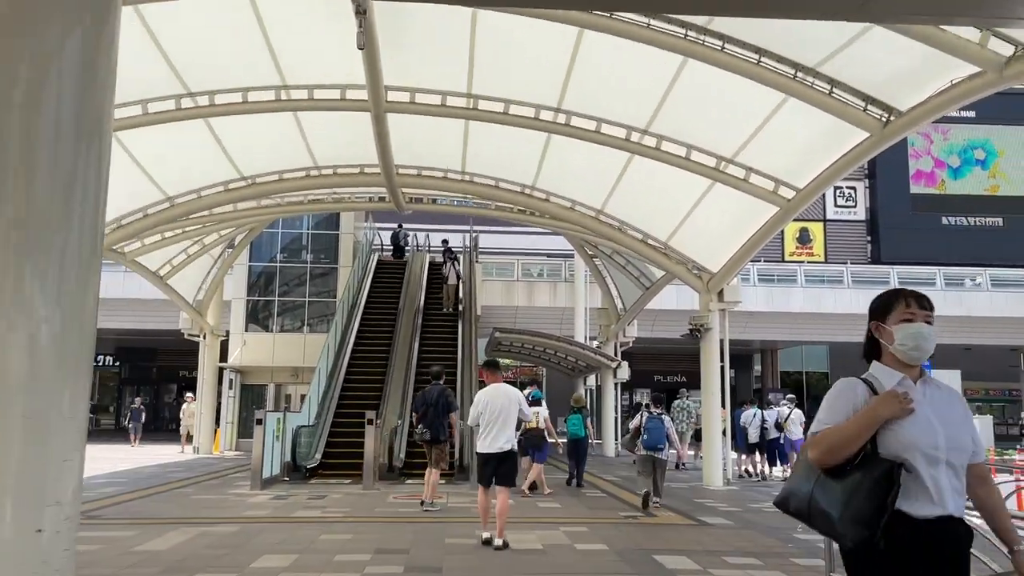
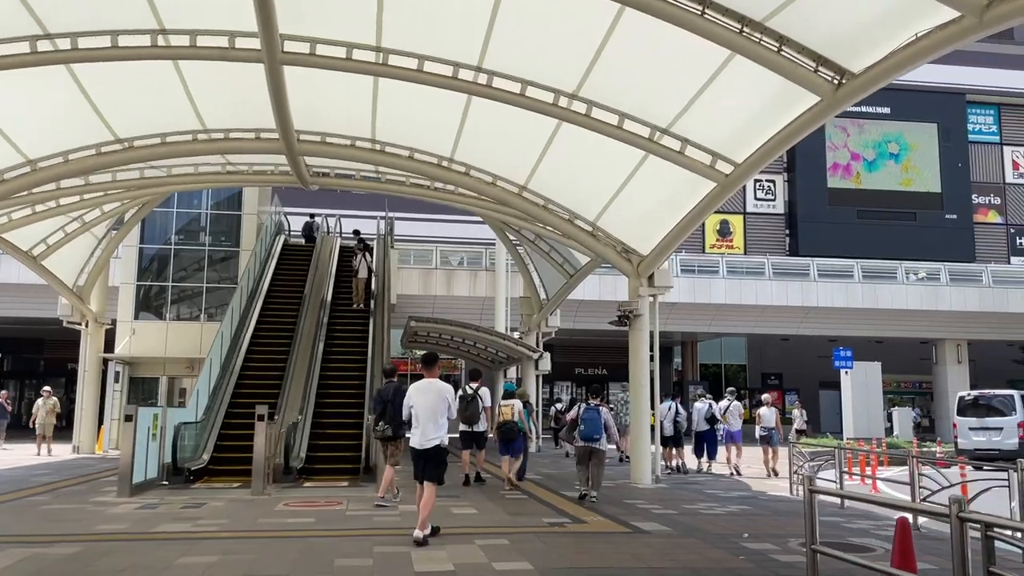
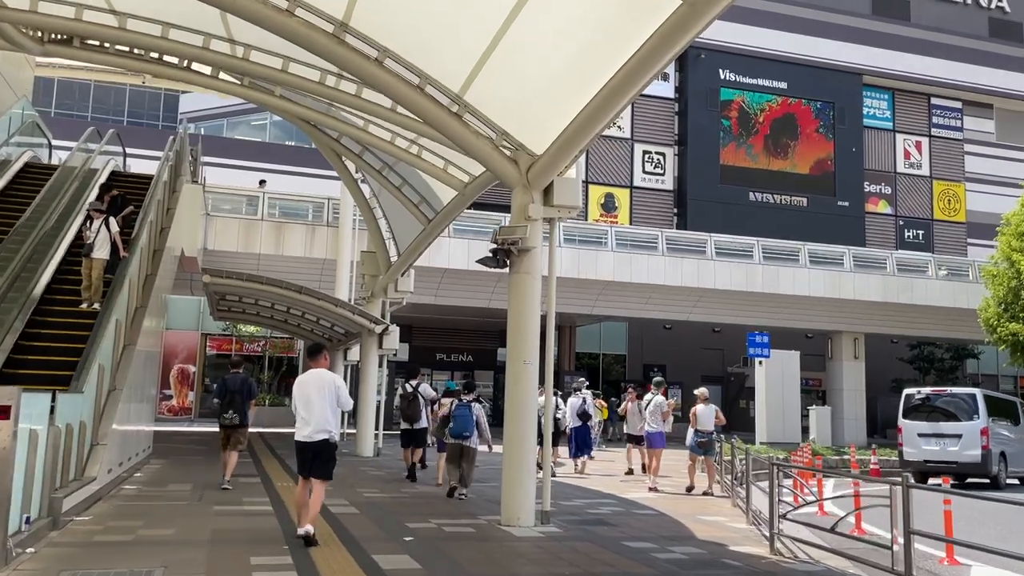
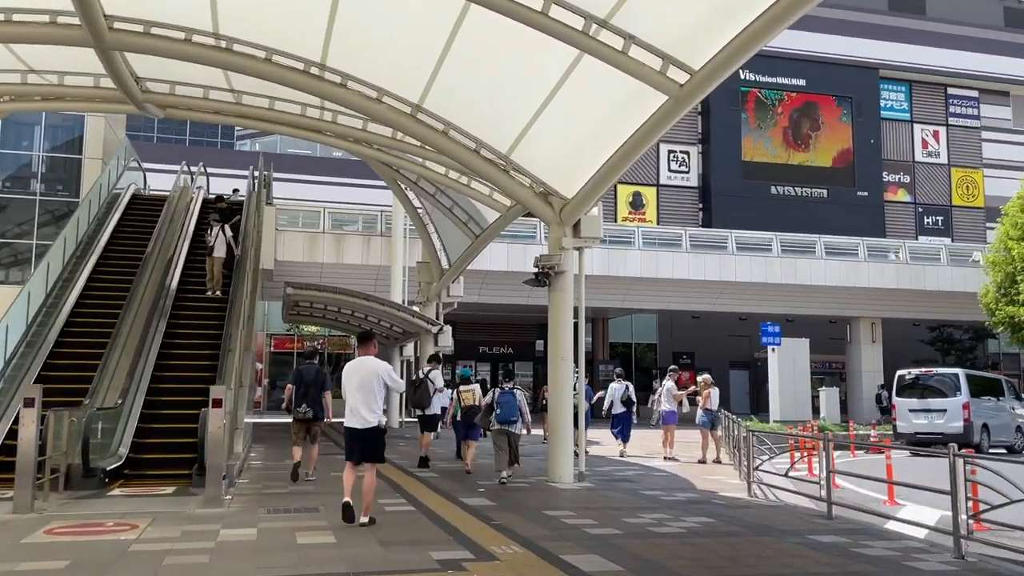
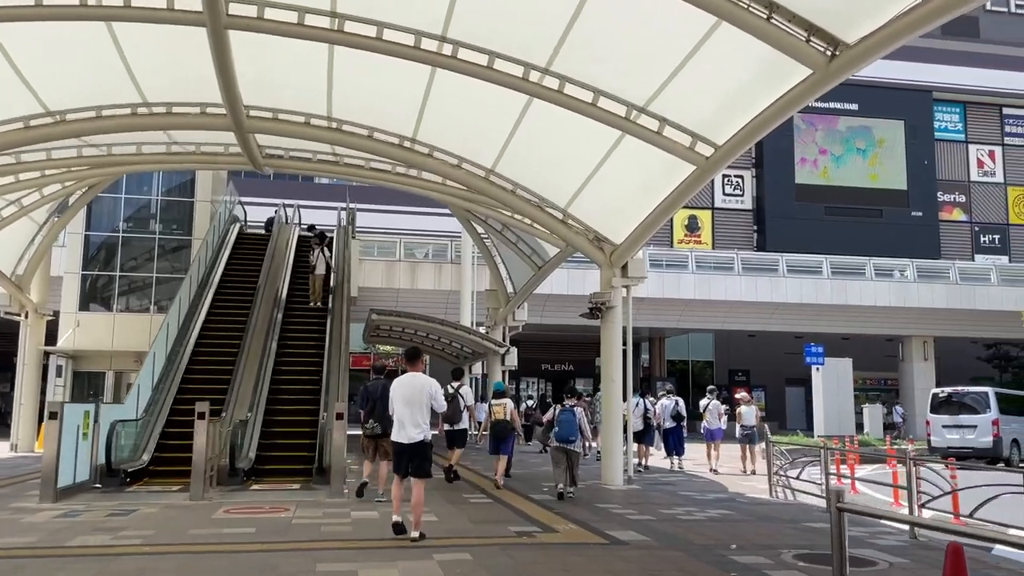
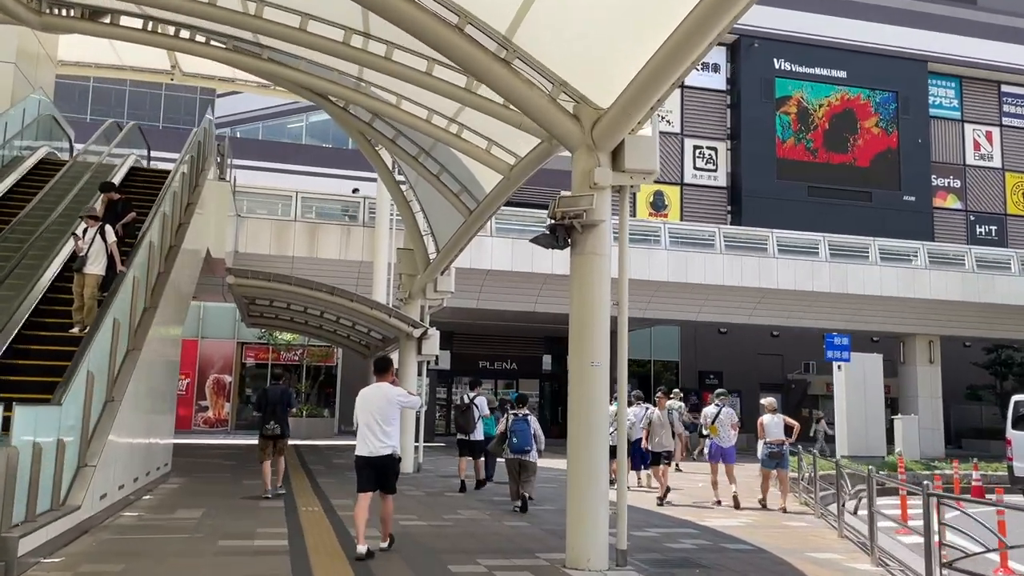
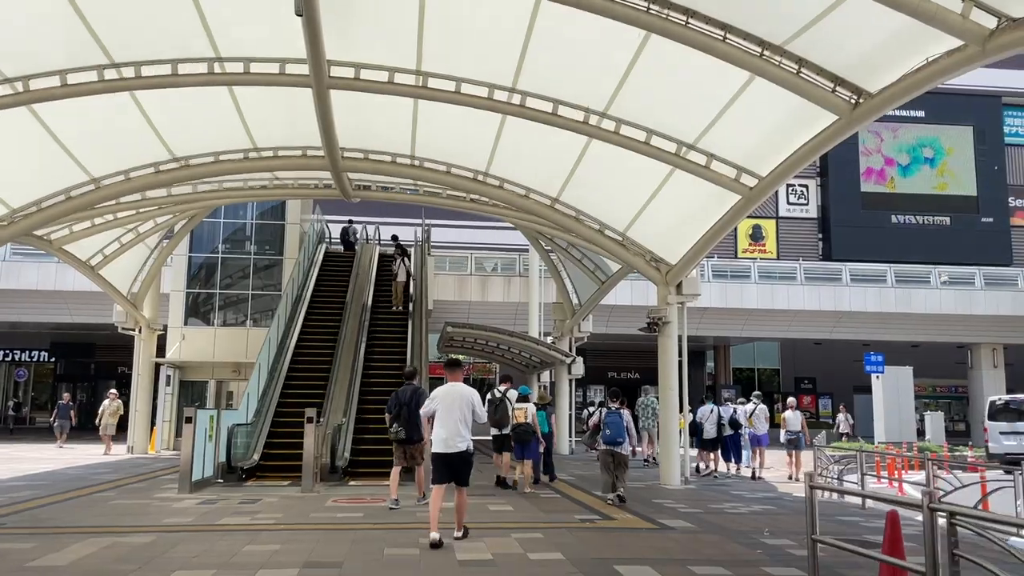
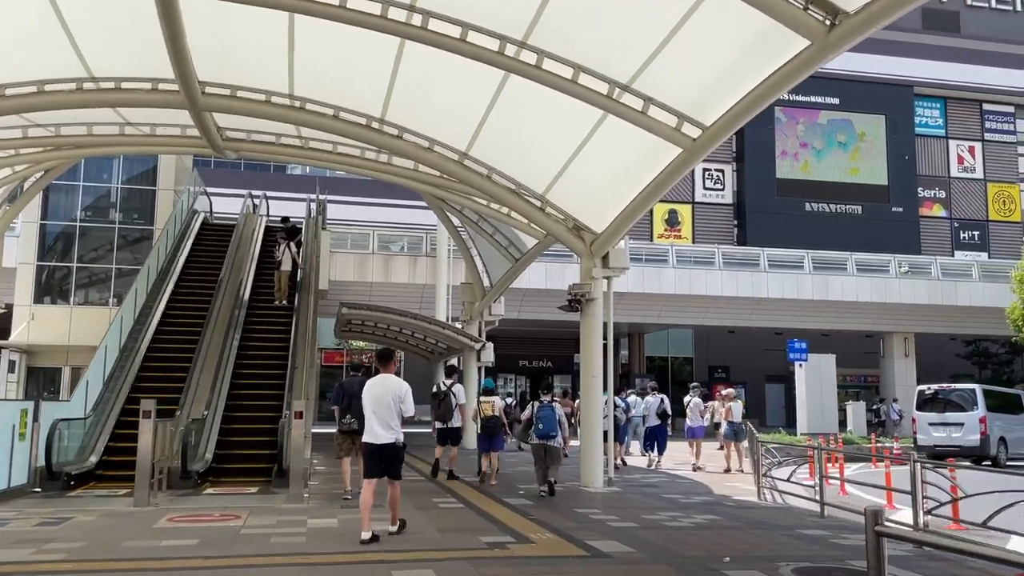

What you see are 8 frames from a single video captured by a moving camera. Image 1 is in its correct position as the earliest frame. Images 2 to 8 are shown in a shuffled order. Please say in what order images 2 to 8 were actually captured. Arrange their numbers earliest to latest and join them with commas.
7, 2, 5, 8, 4, 3, 6
